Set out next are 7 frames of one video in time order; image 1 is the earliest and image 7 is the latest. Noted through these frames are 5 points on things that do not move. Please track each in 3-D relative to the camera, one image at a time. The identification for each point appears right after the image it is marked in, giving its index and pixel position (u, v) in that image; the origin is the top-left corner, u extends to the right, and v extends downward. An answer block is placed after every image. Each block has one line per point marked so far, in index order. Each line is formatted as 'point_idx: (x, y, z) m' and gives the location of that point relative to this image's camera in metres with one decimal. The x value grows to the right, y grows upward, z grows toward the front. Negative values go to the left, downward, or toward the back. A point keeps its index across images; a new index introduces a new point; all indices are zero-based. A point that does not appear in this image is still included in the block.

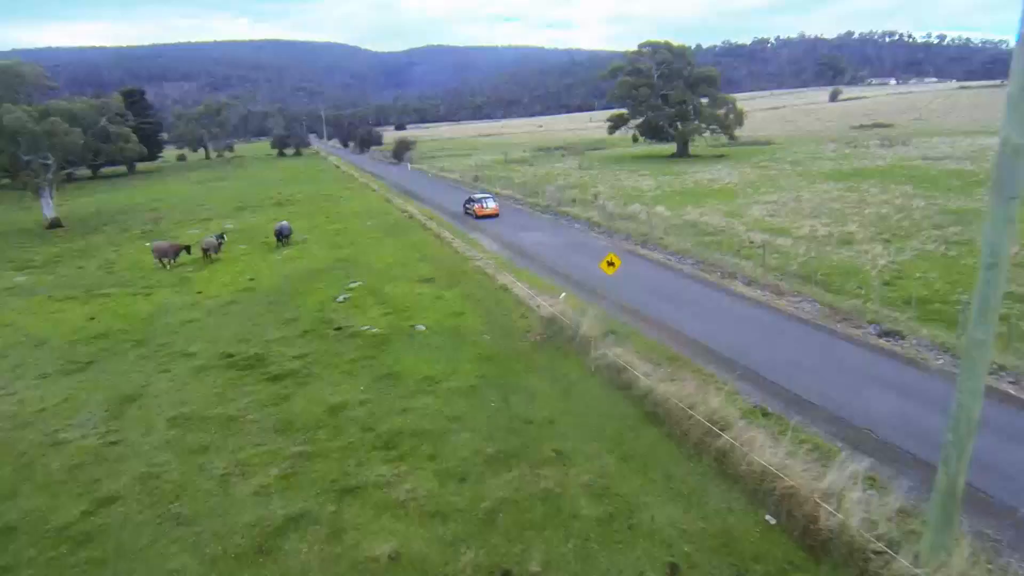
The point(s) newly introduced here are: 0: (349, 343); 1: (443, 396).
0: (-4.4, -1.5, +19.3) m
1: (-1.5, -2.4, +15.8) m
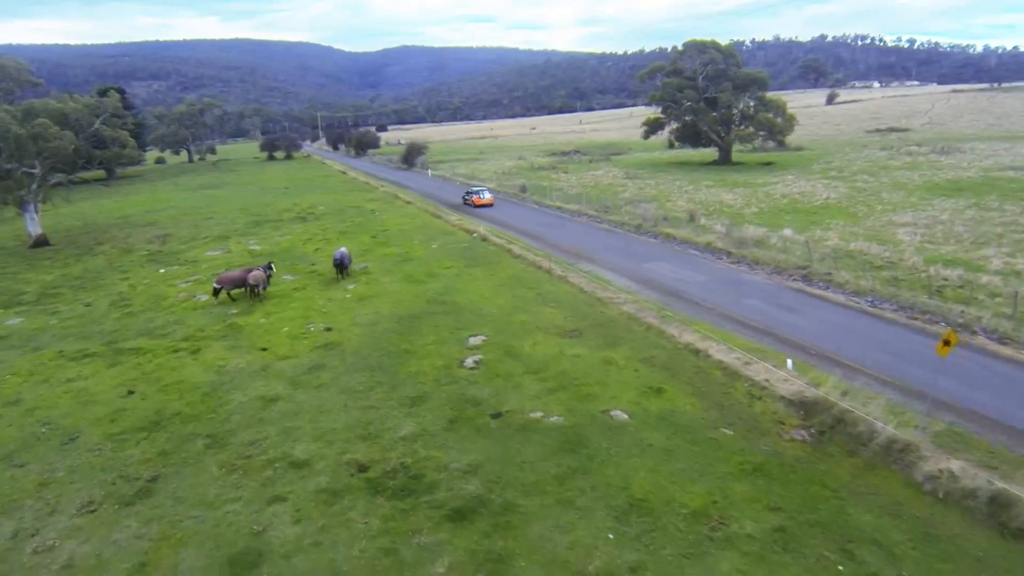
0: (+0.3, -2.9, +13.6) m
1: (+3.3, -3.8, +10.2) m
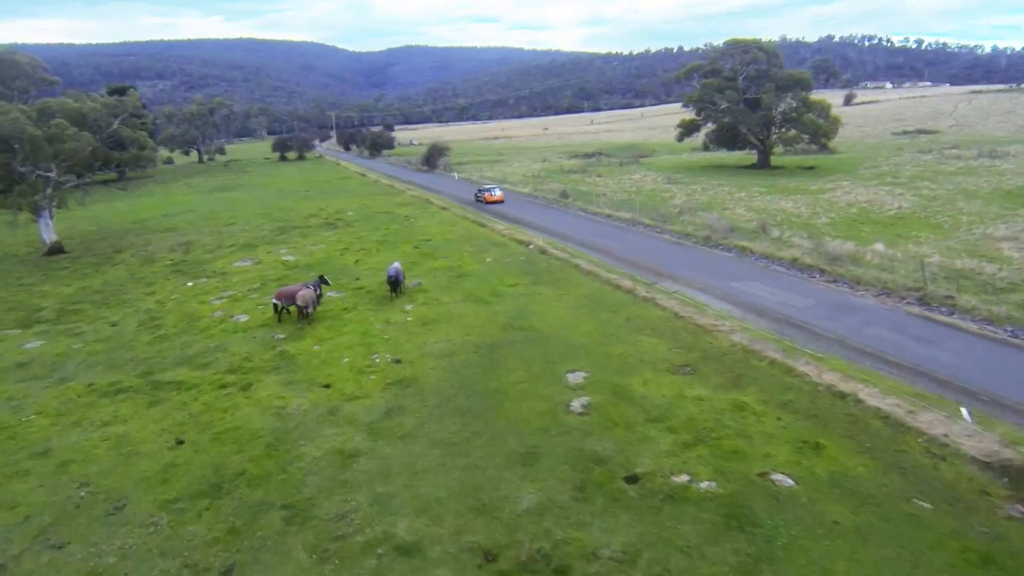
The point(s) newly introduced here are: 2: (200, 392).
0: (+2.7, -3.6, +11.1) m
1: (+5.7, -4.5, +7.7) m
2: (-7.3, -2.5, +16.9) m
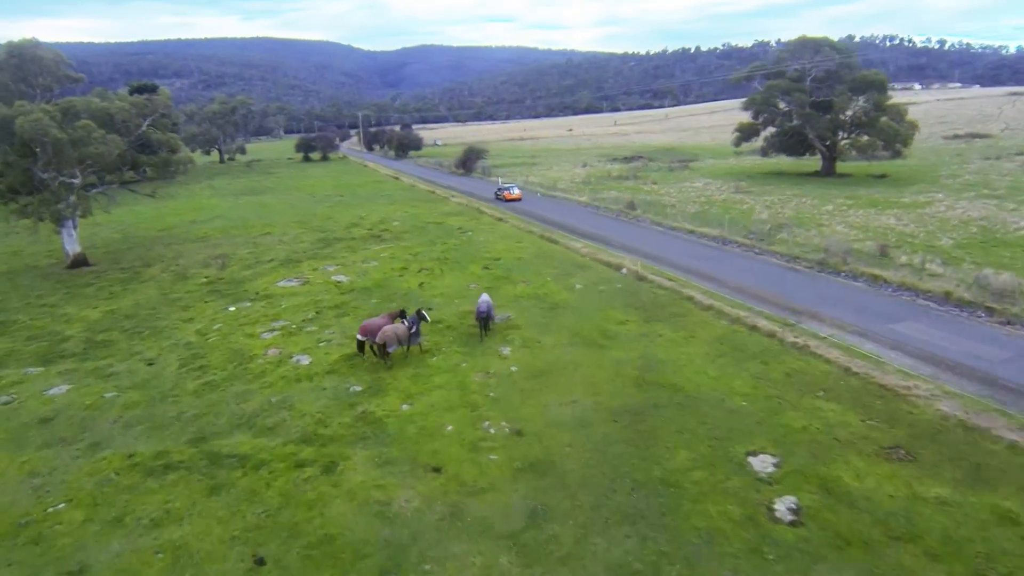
0: (+5.5, -4.6, +7.3) m
1: (+8.4, -5.6, +3.8) m
2: (-4.4, -3.4, +13.2) m
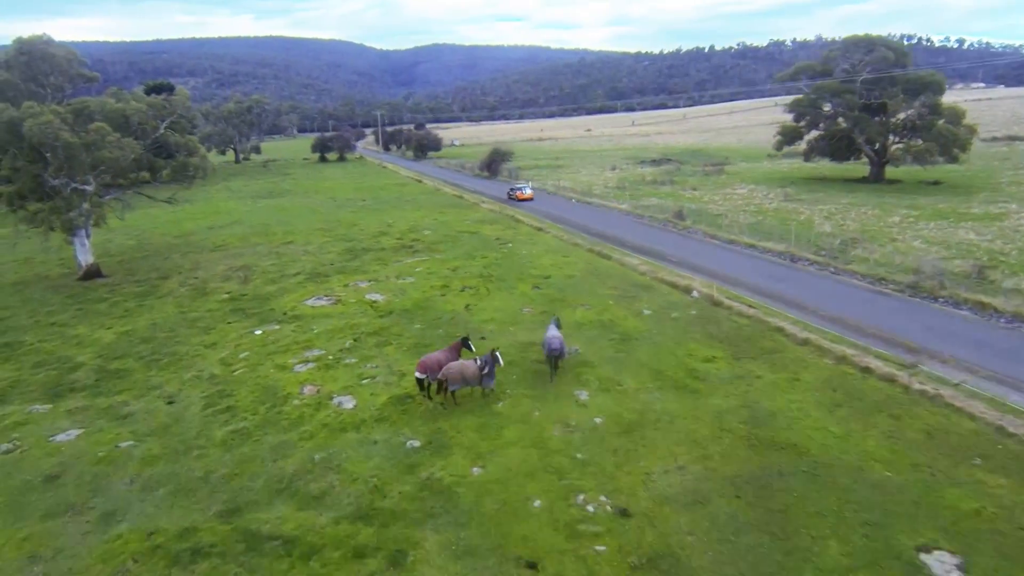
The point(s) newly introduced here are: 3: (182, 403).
0: (+7.0, -5.4, +4.7) m
1: (+9.9, -6.4, +1.2) m
2: (-2.8, -4.2, +10.8) m
3: (-8.1, -2.8, +17.5) m
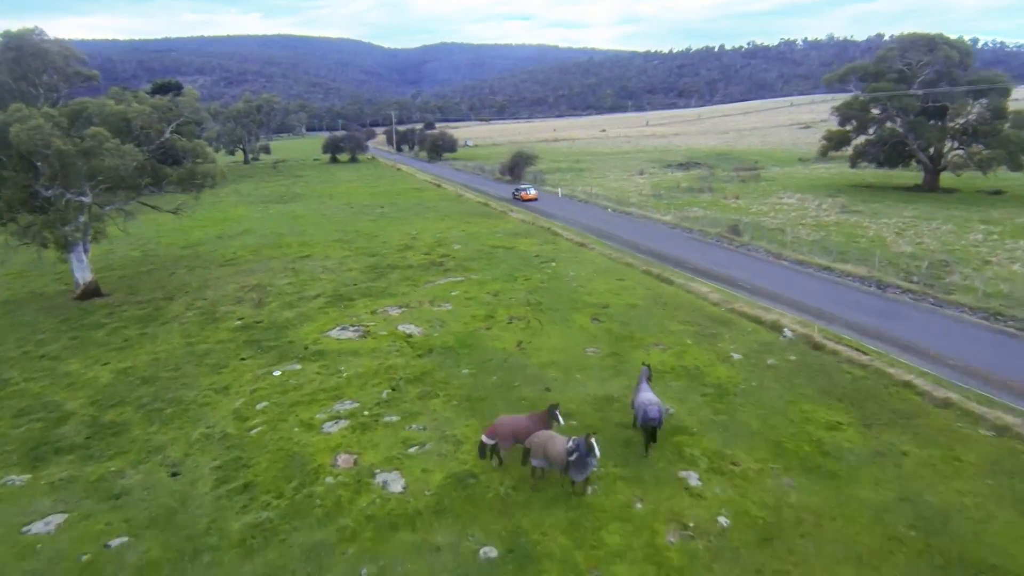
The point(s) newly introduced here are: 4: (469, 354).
0: (+8.5, -6.5, +1.4) m
1: (+11.4, -7.5, -2.1) m
2: (-1.3, -5.1, +7.6) m
3: (-6.5, -3.7, +14.4) m
4: (-1.2, -1.9, +19.5) m
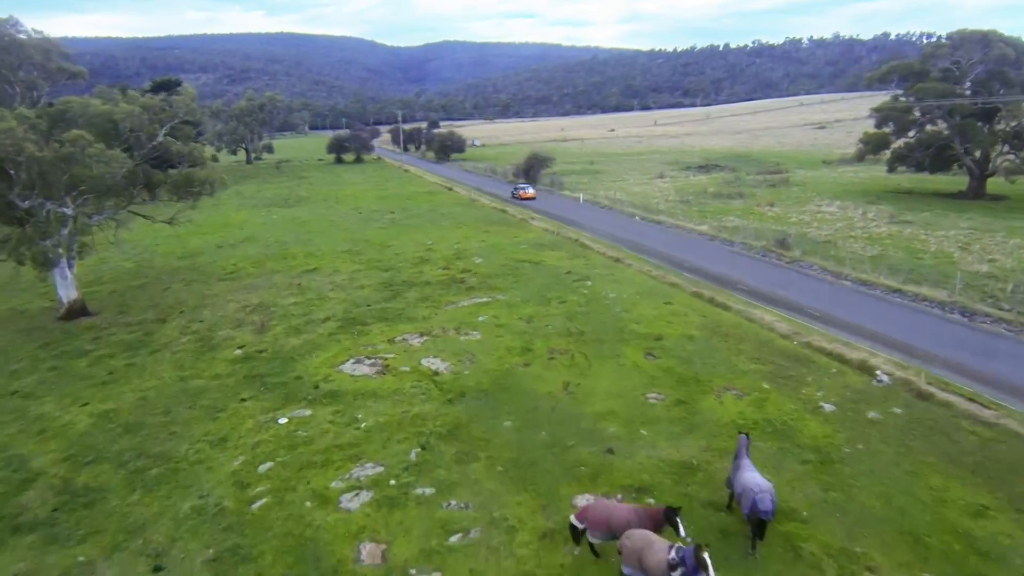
0: (+9.6, -7.4, -1.4) m
1: (+12.4, -8.3, -4.9) m
2: (-0.2, -6.0, +4.7) m
3: (-5.4, -4.5, +11.5) m
4: (-0.1, -2.6, +16.7) m
